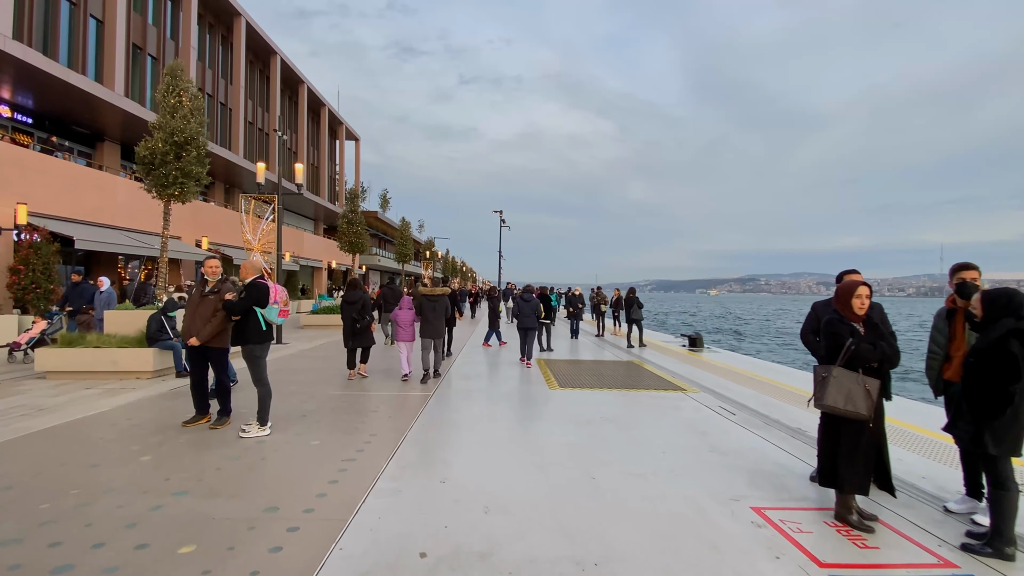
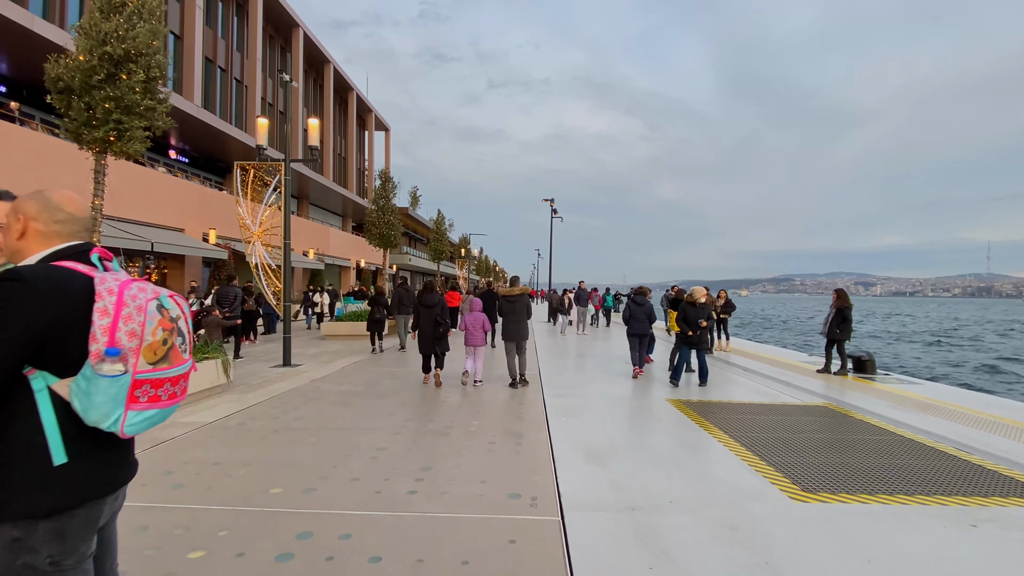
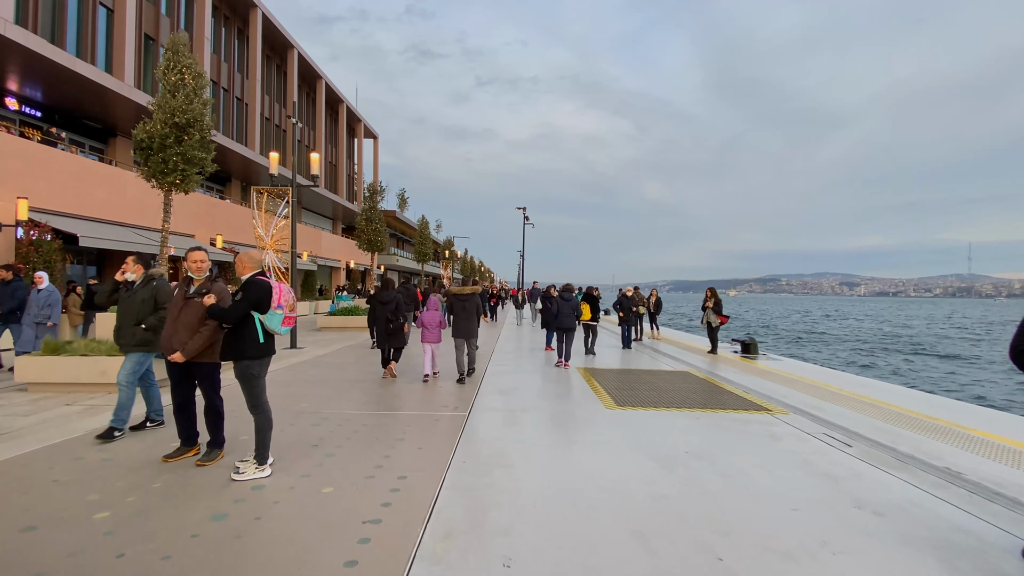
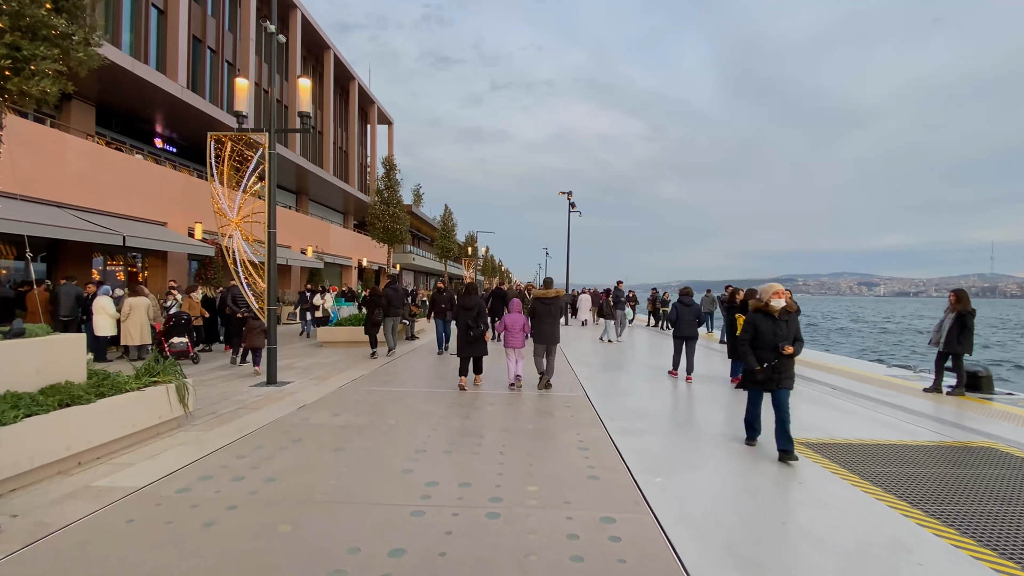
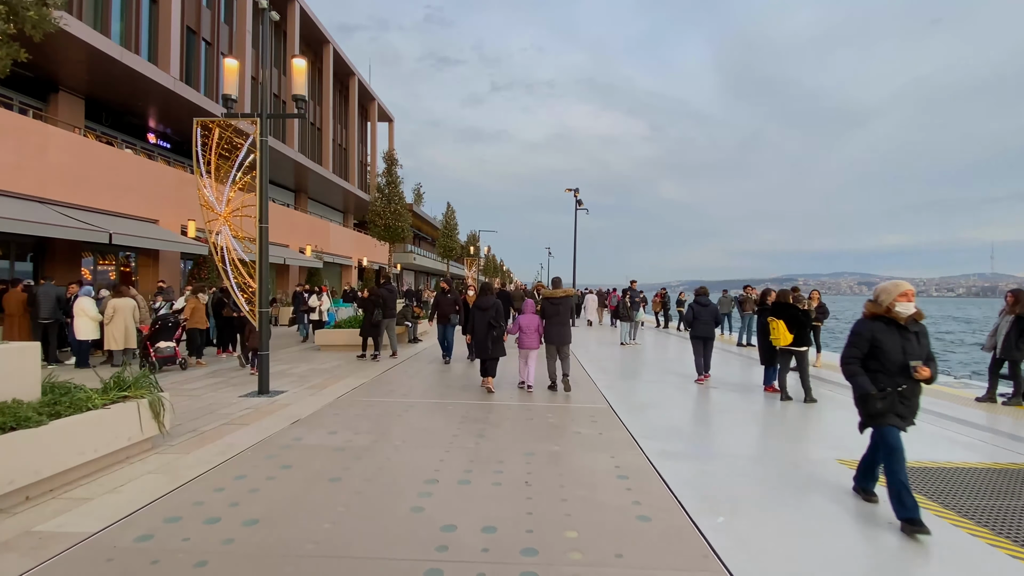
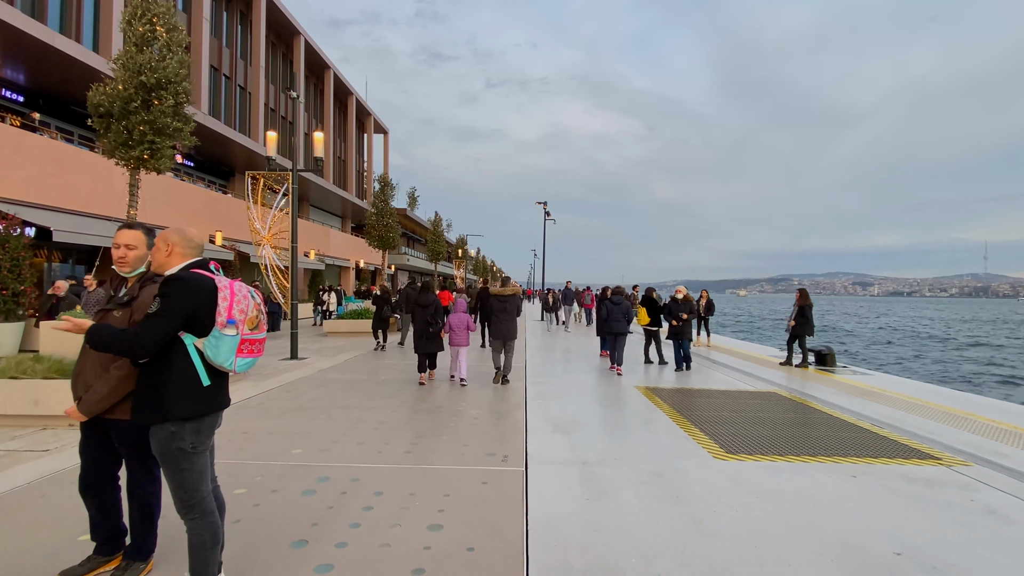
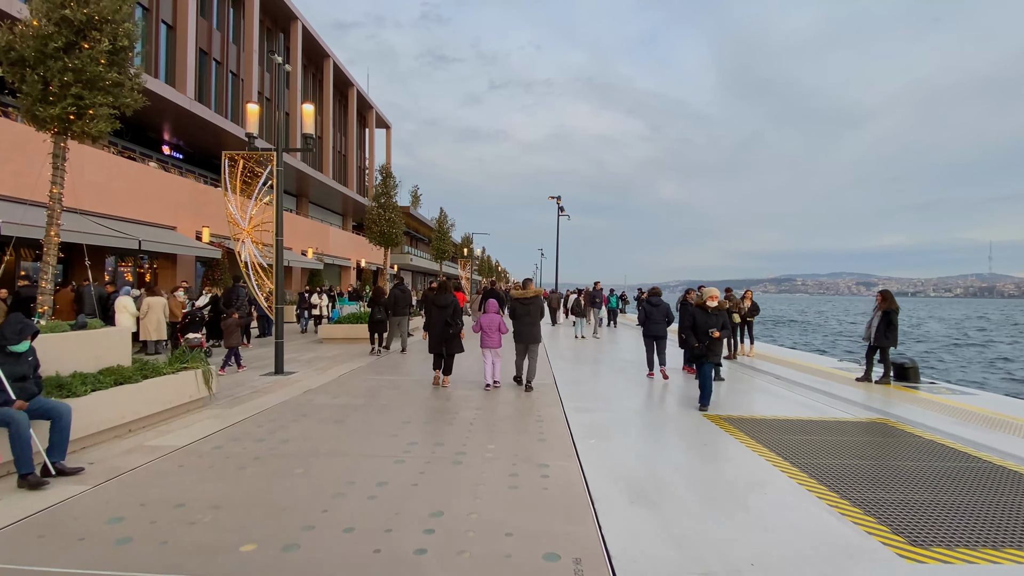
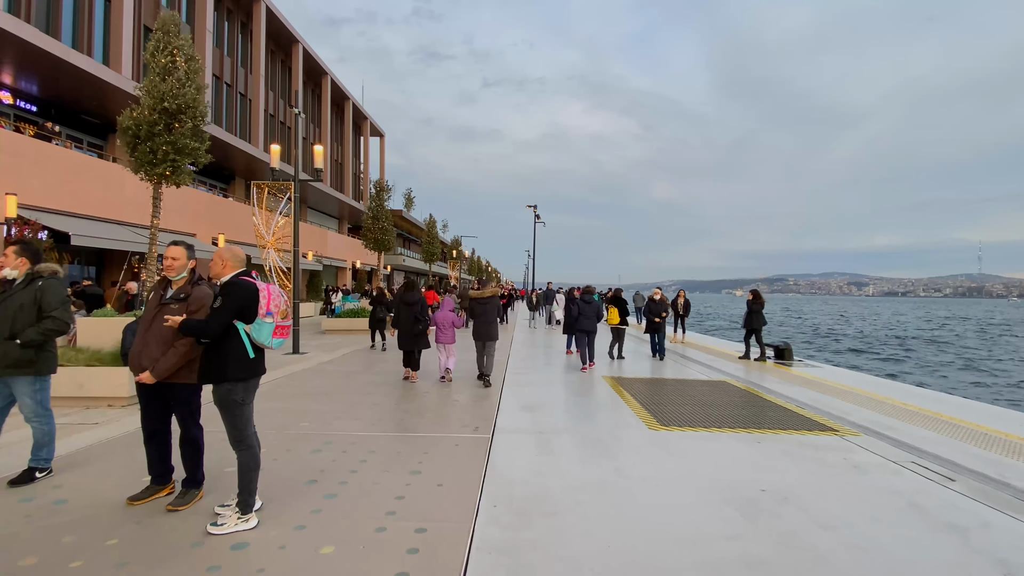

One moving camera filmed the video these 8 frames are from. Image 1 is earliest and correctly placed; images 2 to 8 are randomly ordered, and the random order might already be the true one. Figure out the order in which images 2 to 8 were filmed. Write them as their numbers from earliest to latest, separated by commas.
3, 8, 6, 2, 7, 4, 5
